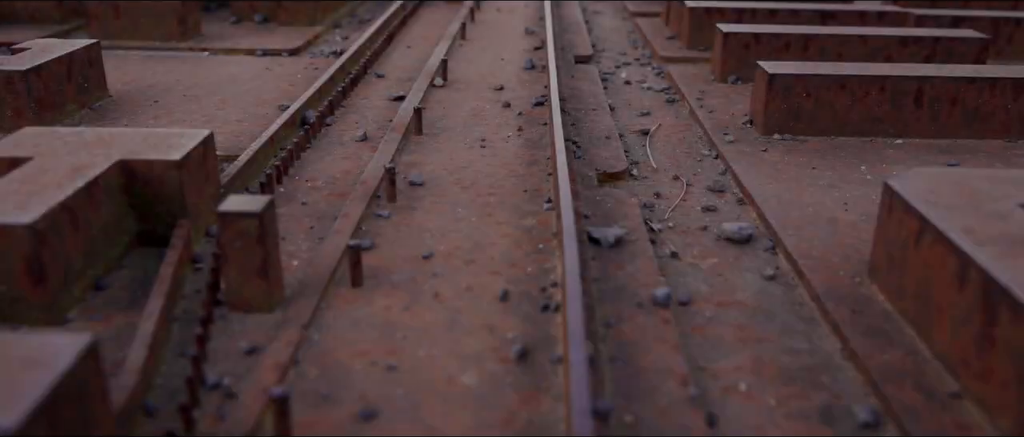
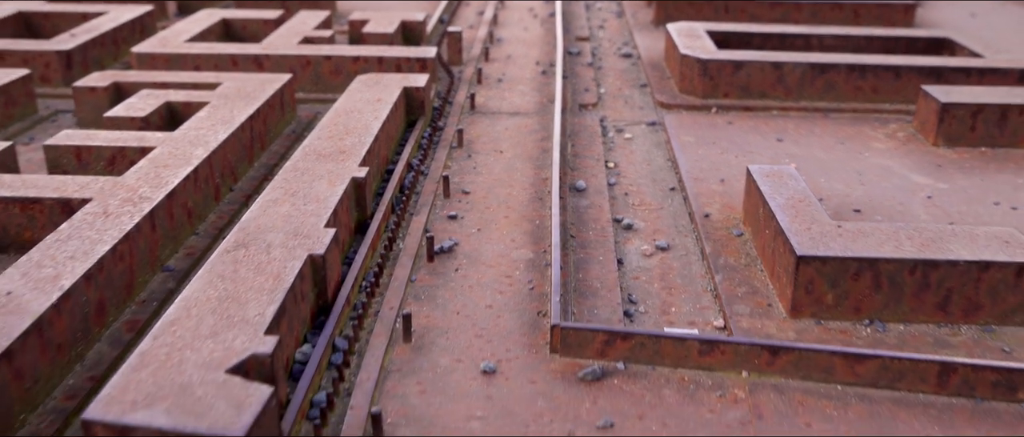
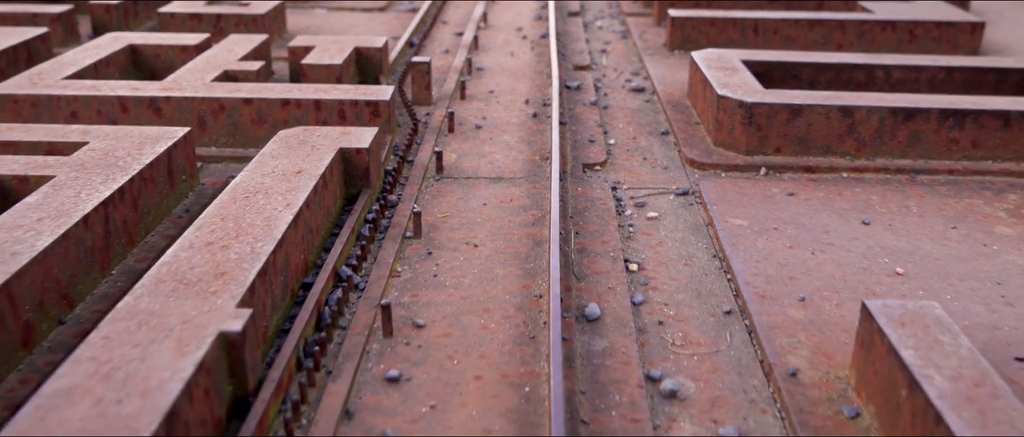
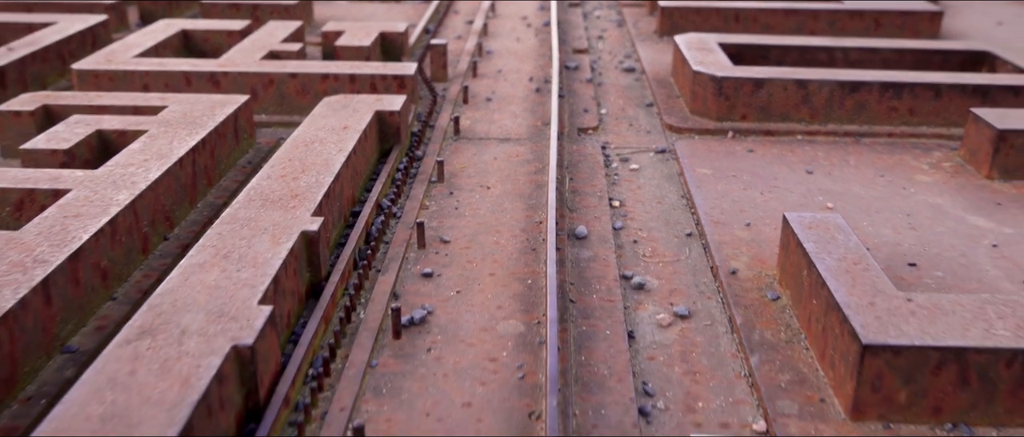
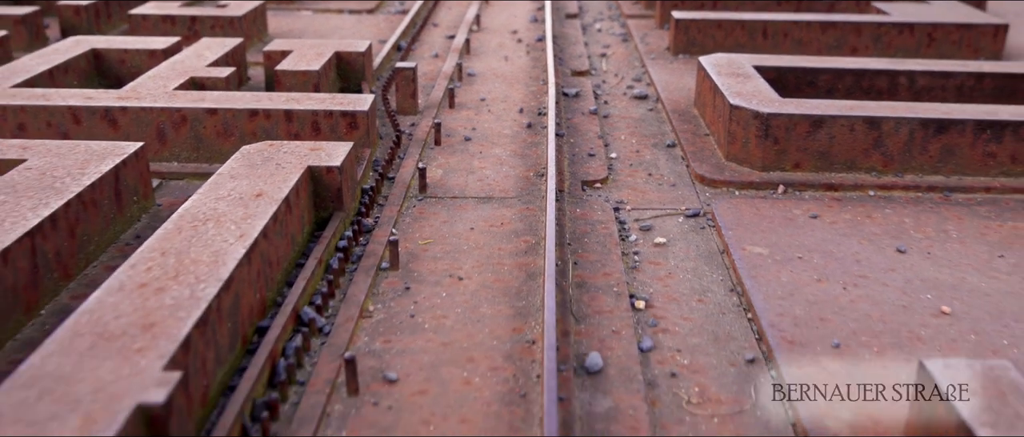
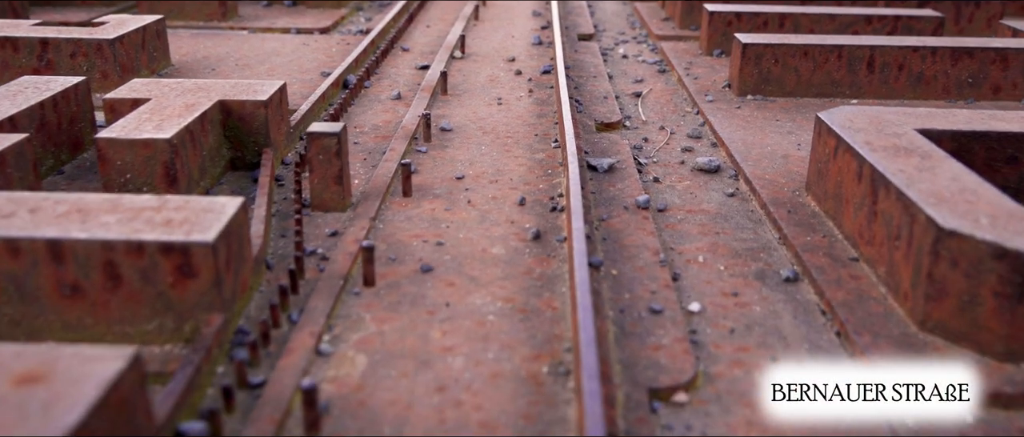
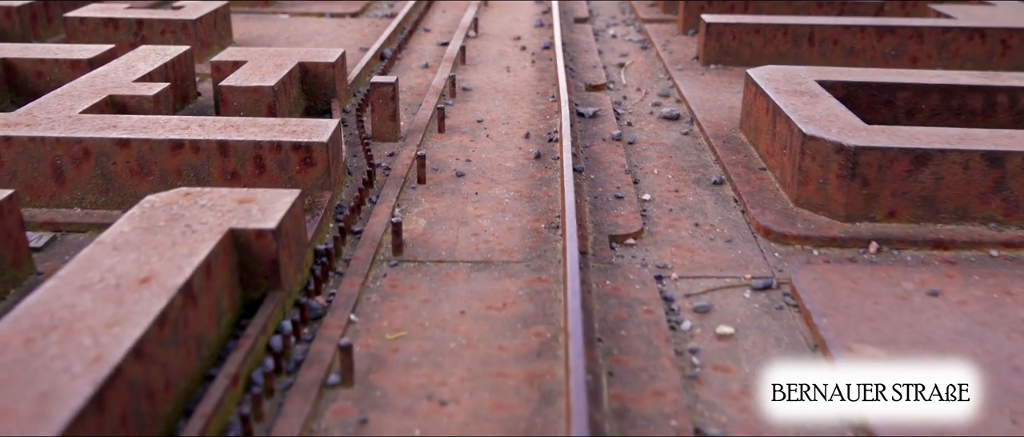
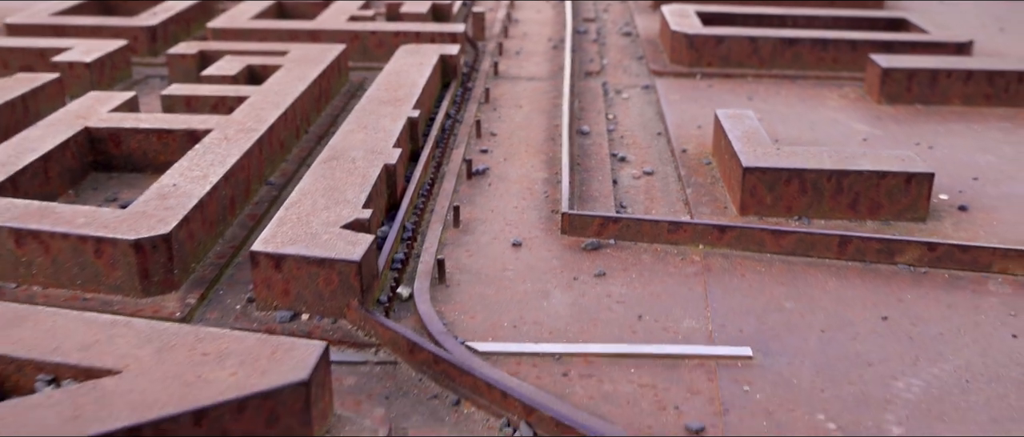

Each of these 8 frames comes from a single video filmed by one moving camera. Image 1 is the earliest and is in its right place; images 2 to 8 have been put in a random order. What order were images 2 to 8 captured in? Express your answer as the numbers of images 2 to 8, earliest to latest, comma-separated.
6, 7, 5, 3, 4, 2, 8
